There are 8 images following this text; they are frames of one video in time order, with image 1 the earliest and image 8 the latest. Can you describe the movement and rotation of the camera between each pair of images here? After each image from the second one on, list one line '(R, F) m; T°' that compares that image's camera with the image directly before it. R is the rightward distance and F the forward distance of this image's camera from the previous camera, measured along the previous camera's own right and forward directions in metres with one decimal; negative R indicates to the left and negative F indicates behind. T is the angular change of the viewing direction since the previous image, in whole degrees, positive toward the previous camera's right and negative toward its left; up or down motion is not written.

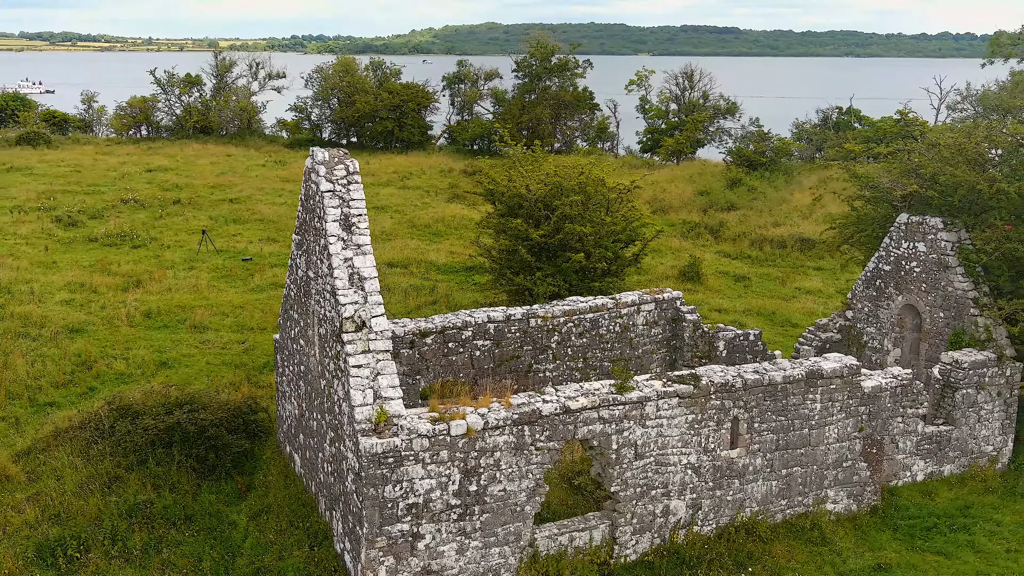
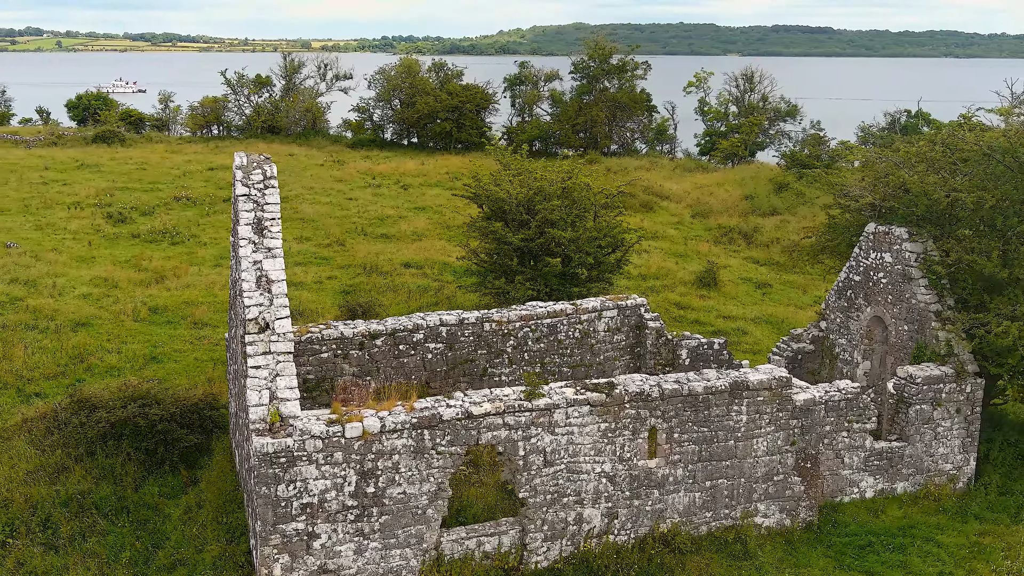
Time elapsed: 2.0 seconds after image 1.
(+1.3, 0.0) m; -3°
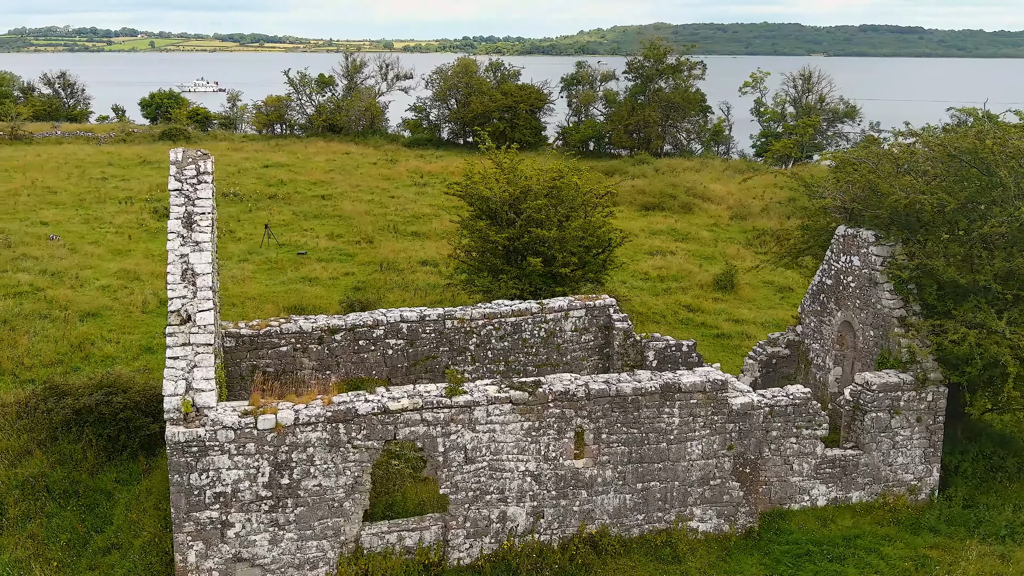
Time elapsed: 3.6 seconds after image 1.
(+1.1, 0.0) m; -3°
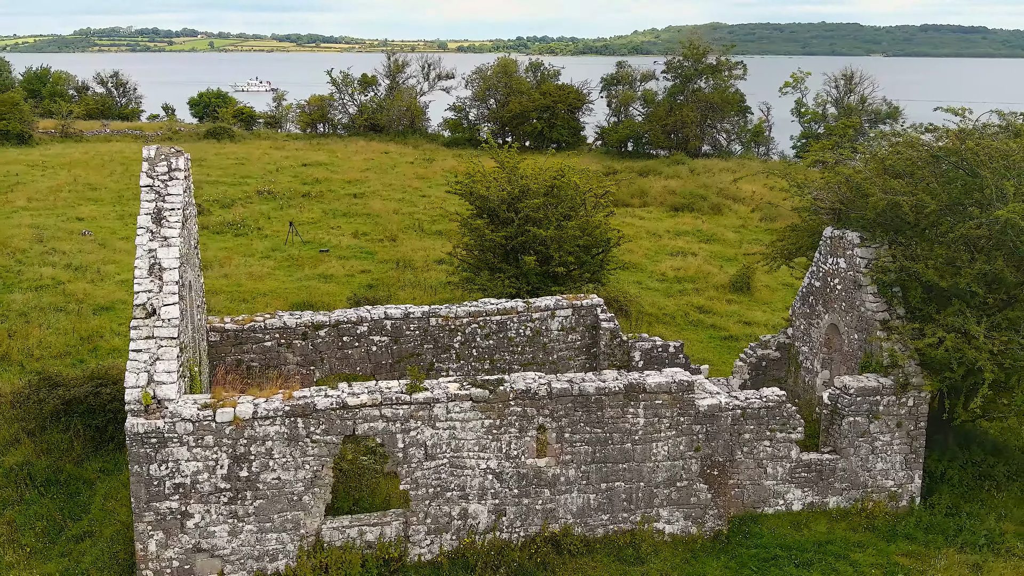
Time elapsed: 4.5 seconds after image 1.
(+0.7, 0.0) m; -2°
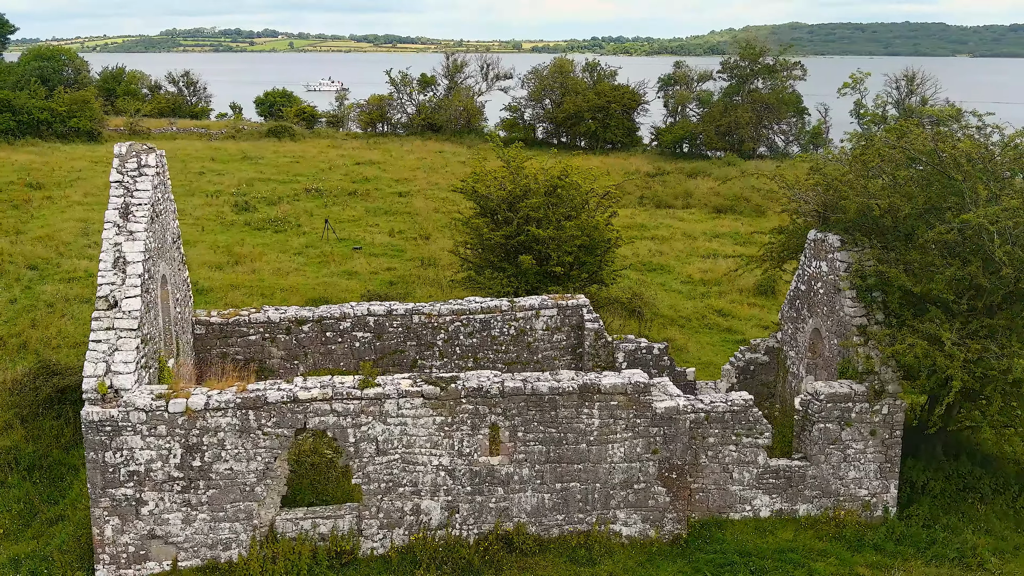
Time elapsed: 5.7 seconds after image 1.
(+0.9, 0.0) m; -3°
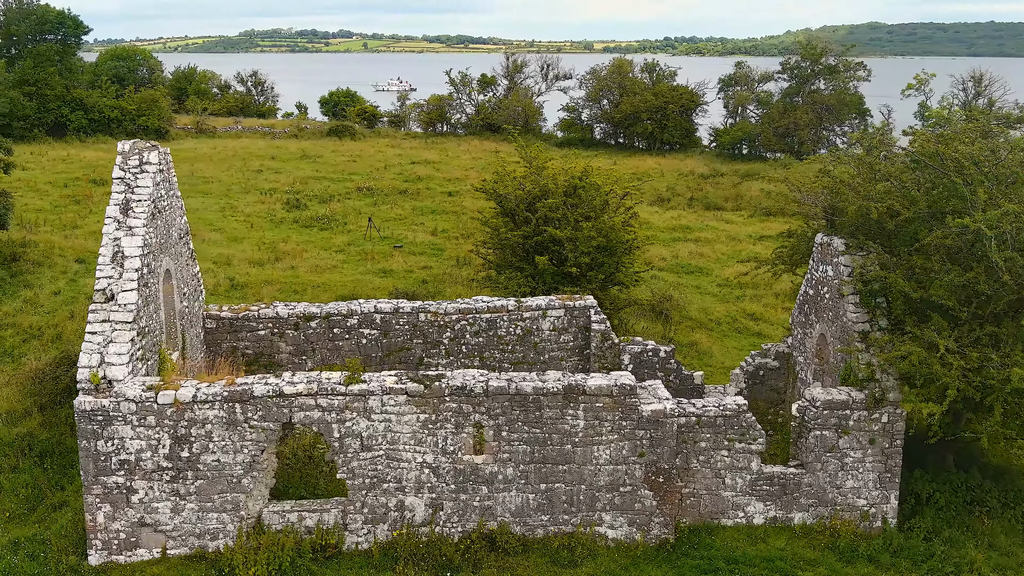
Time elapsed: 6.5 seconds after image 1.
(+0.6, 0.0) m; -4°
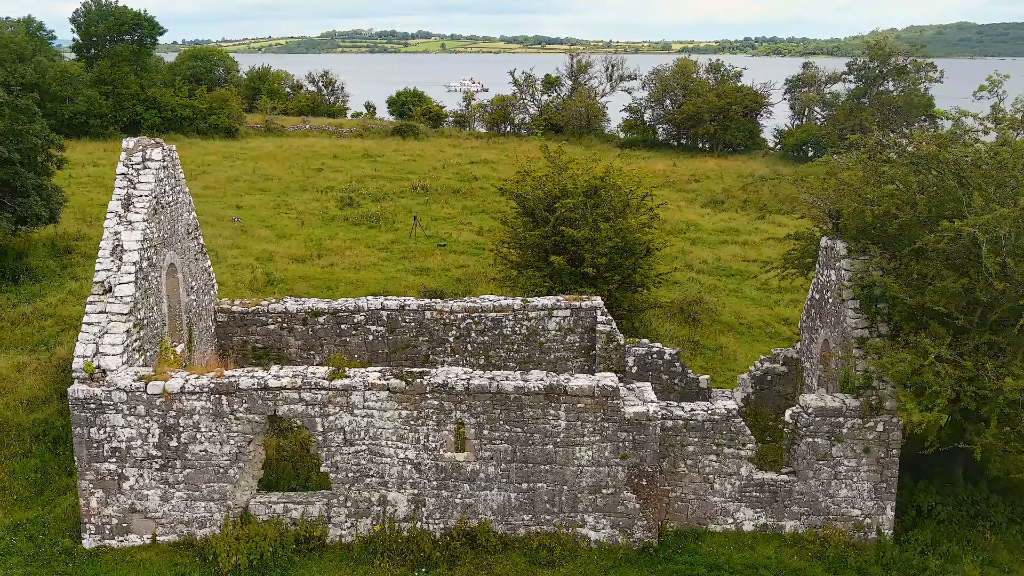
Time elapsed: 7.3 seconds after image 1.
(+0.7, 0.0) m; -4°
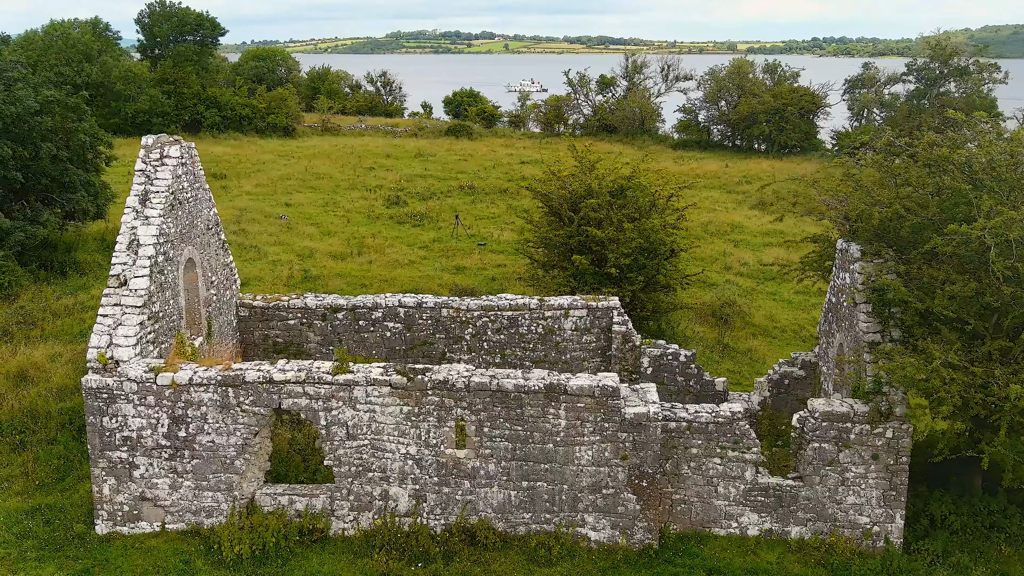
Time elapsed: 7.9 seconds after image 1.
(+0.4, -0.1) m; -3°
